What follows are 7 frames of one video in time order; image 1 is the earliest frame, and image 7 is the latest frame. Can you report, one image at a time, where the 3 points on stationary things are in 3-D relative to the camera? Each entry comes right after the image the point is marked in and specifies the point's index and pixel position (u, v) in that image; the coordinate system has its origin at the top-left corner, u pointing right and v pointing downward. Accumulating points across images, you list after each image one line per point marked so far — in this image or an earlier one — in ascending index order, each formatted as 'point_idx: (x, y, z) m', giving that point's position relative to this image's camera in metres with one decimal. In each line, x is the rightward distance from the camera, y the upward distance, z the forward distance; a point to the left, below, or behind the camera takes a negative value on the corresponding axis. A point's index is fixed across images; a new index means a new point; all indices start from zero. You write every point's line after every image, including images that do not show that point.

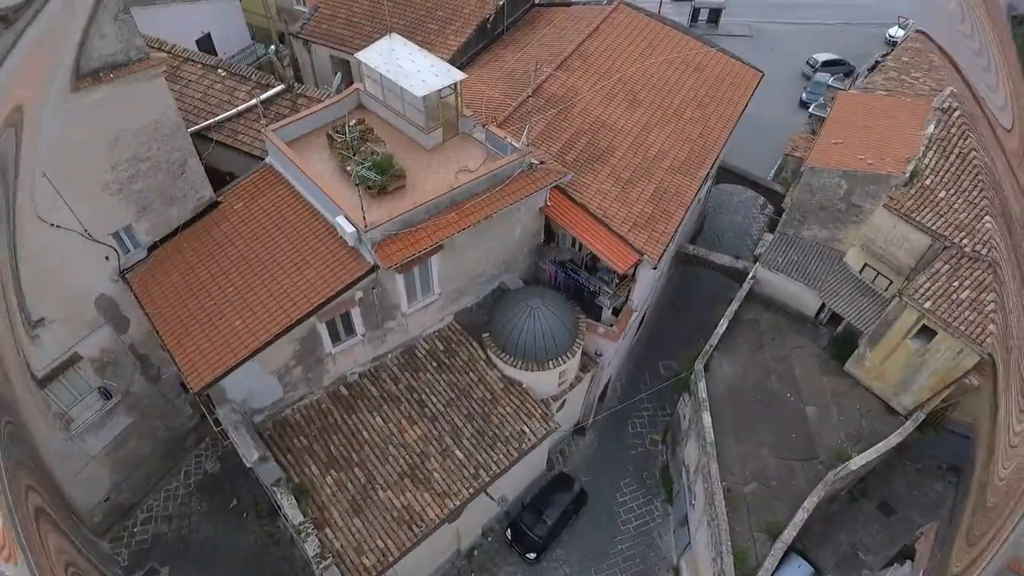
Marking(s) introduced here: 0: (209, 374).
0: (-8.1, -2.3, +17.1) m
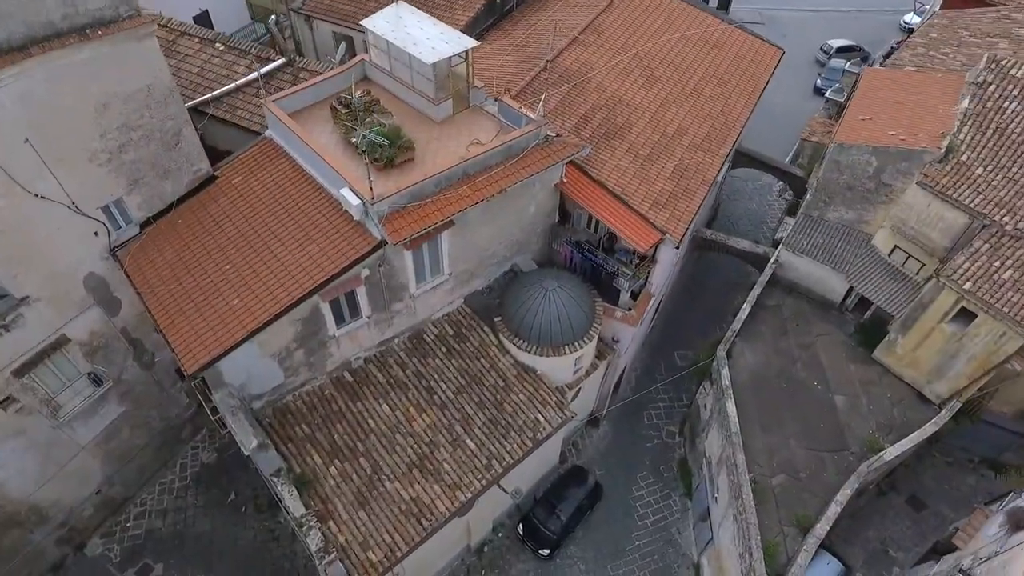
0: (-7.6, -1.7, +15.9) m
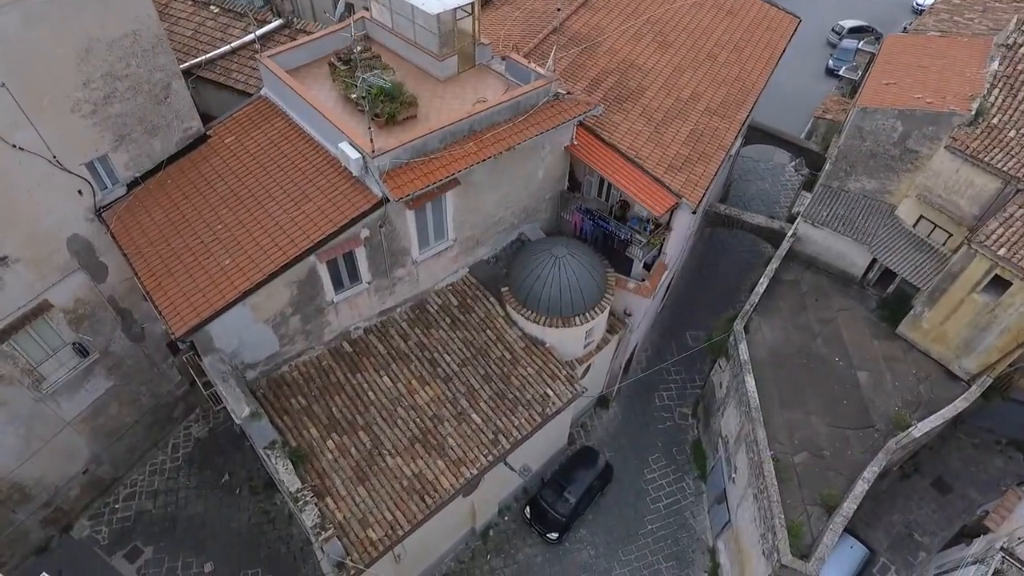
0: (-7.4, -0.7, +15.0) m
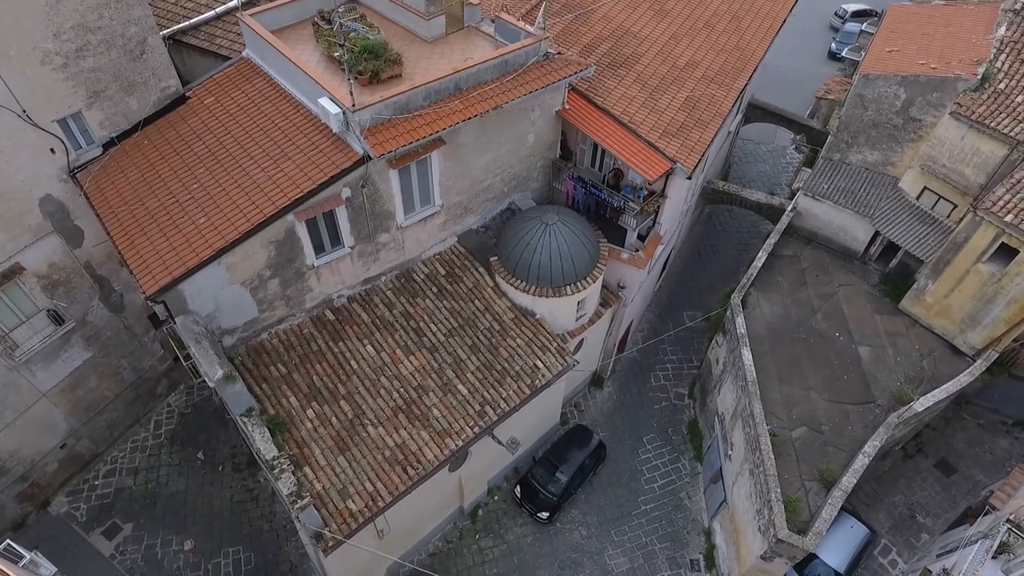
0: (-7.8, +0.2, +14.4) m
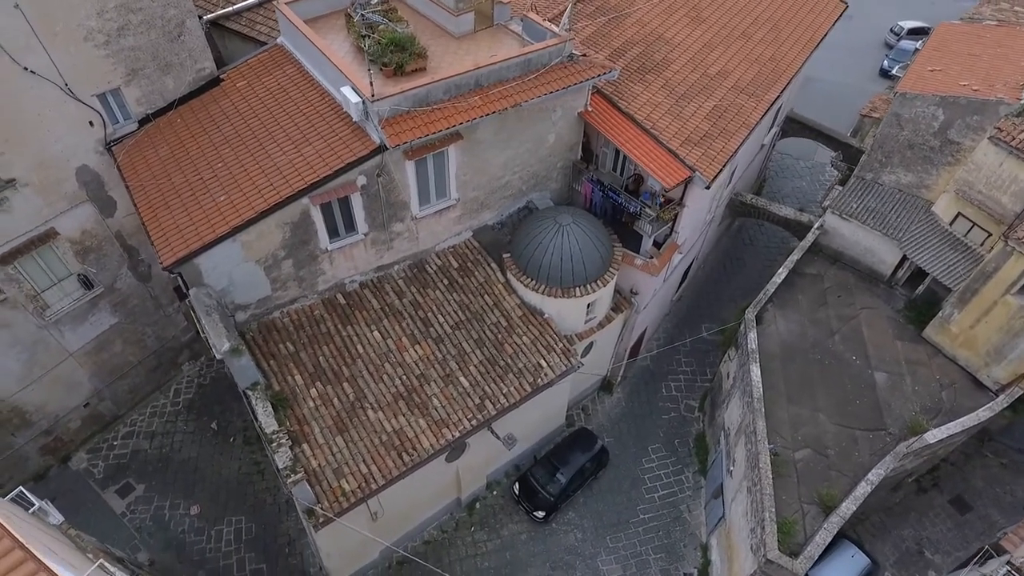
0: (-7.7, +0.9, +15.0) m
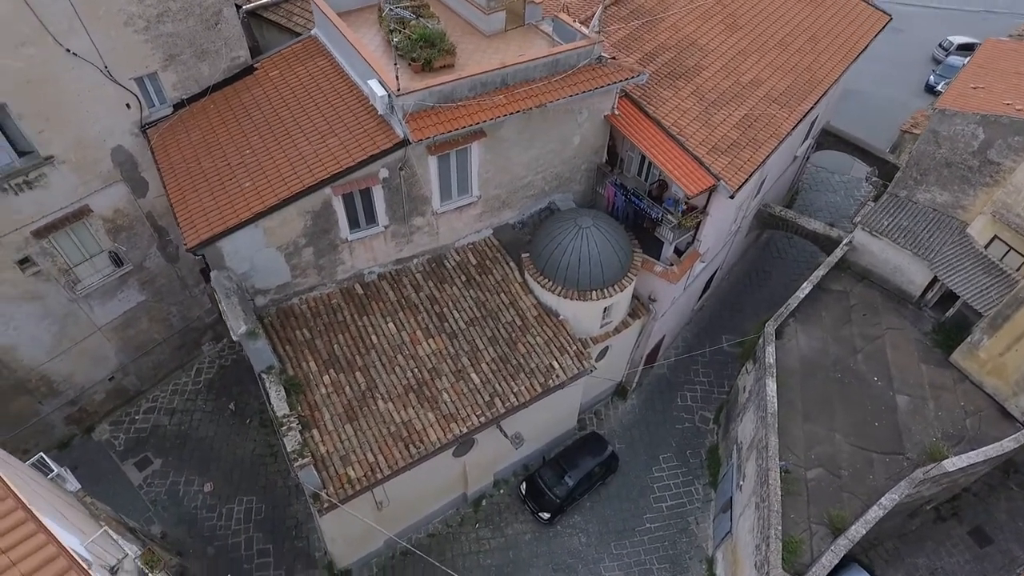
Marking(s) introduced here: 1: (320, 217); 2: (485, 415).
0: (-7.3, +1.3, +15.4) m
1: (-4.9, +1.8, +16.4) m
2: (-0.7, -3.4, +17.1) m
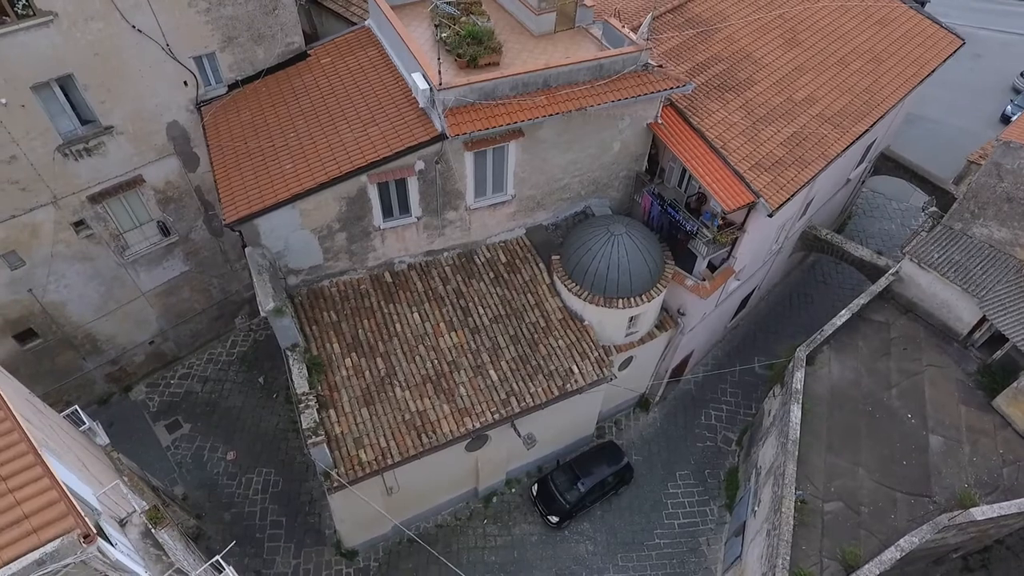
0: (-6.6, +1.9, +15.9) m
1: (-4.1, +2.2, +16.8) m
2: (-0.4, -3.3, +17.2) m
